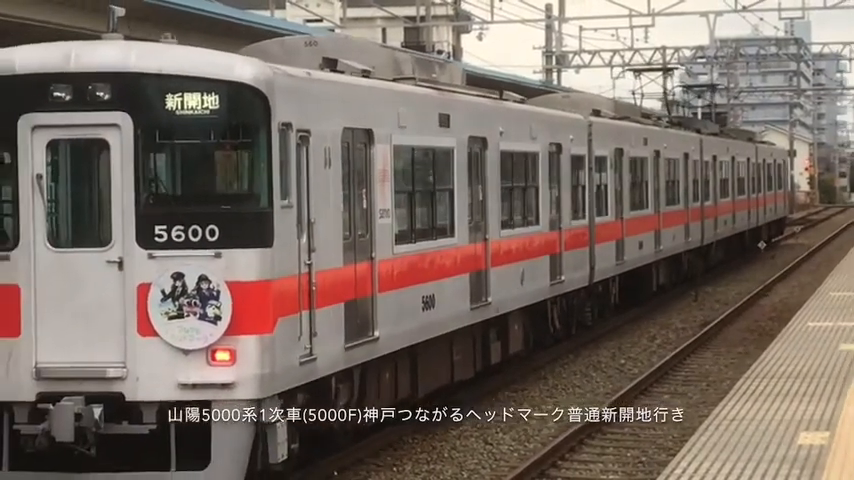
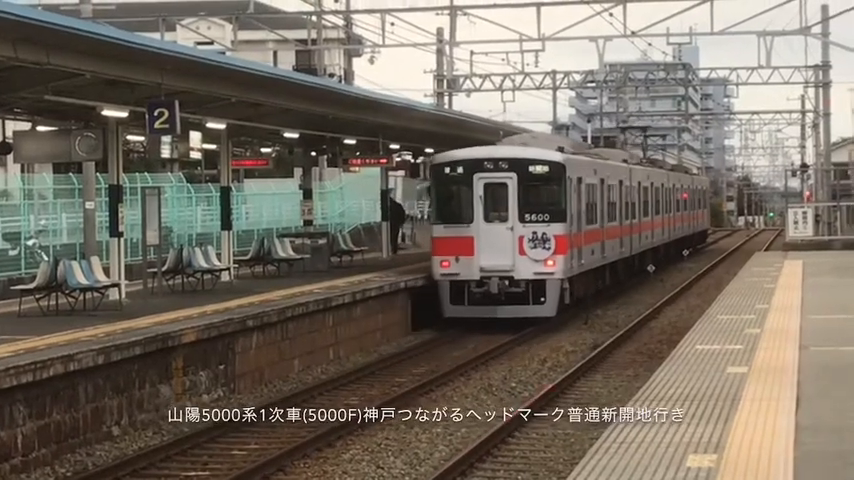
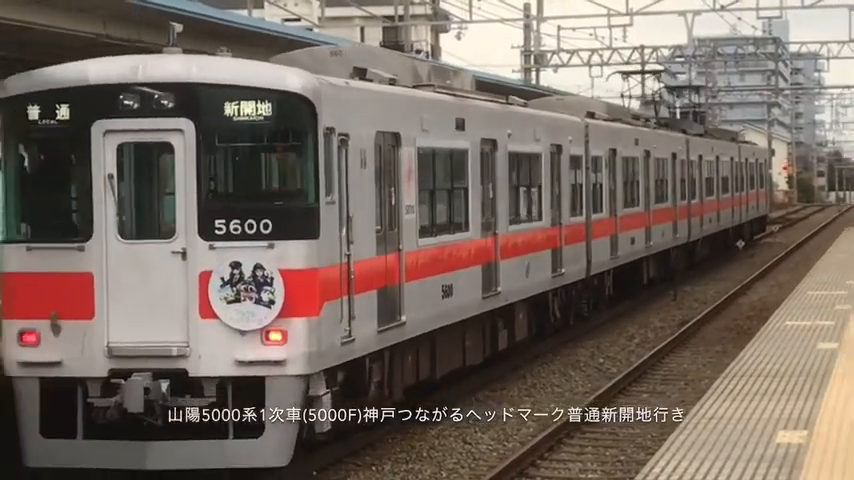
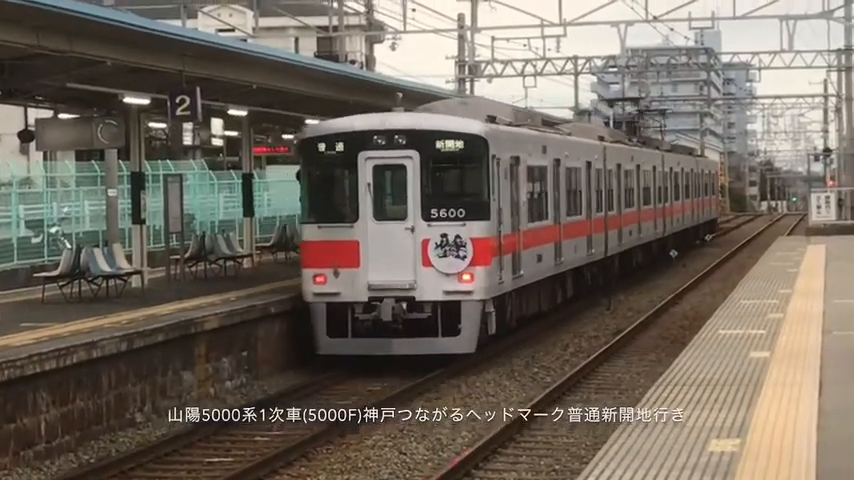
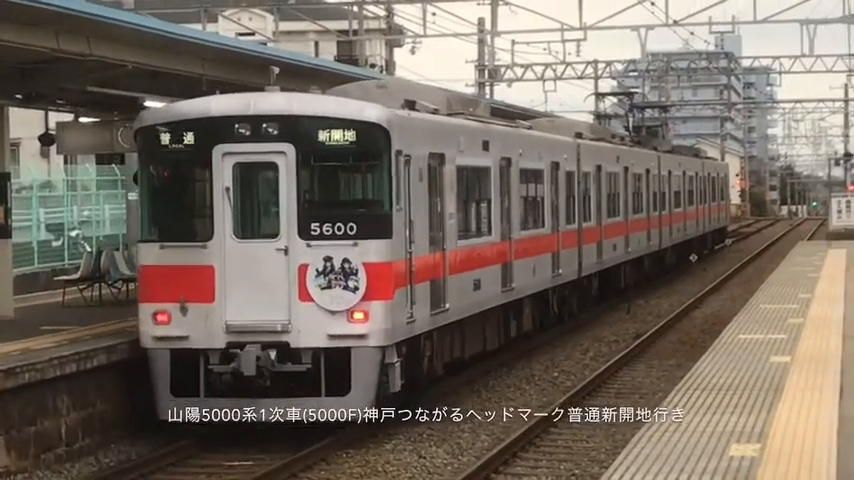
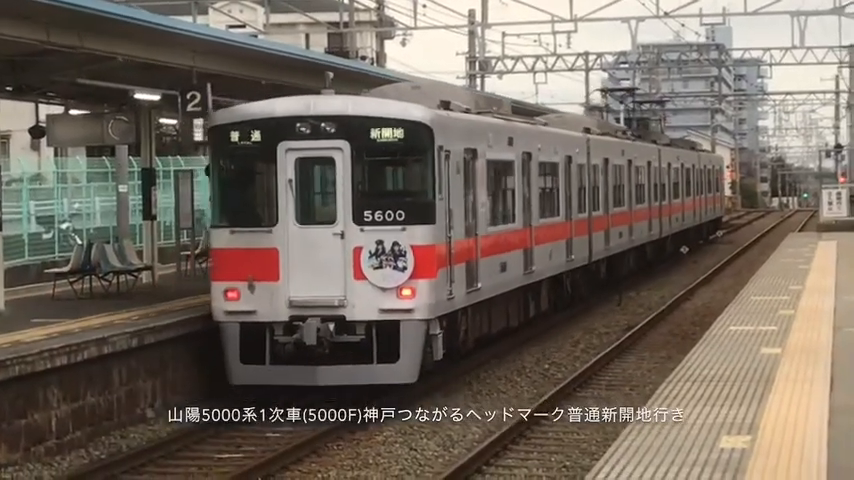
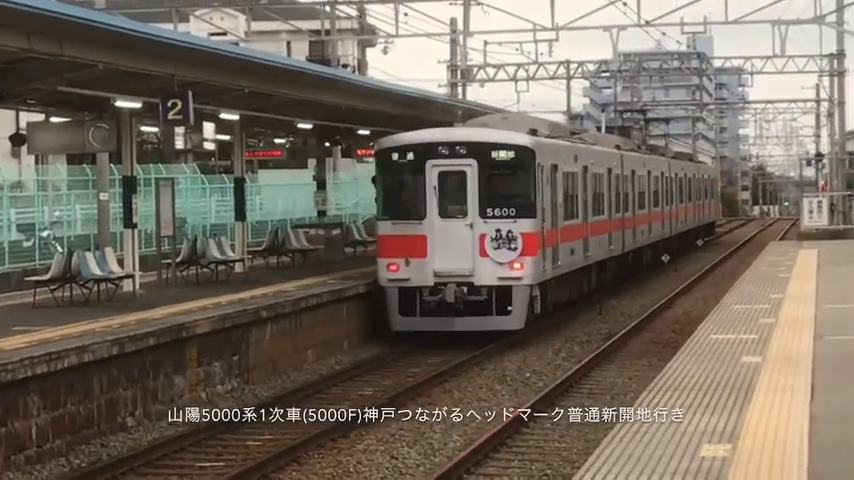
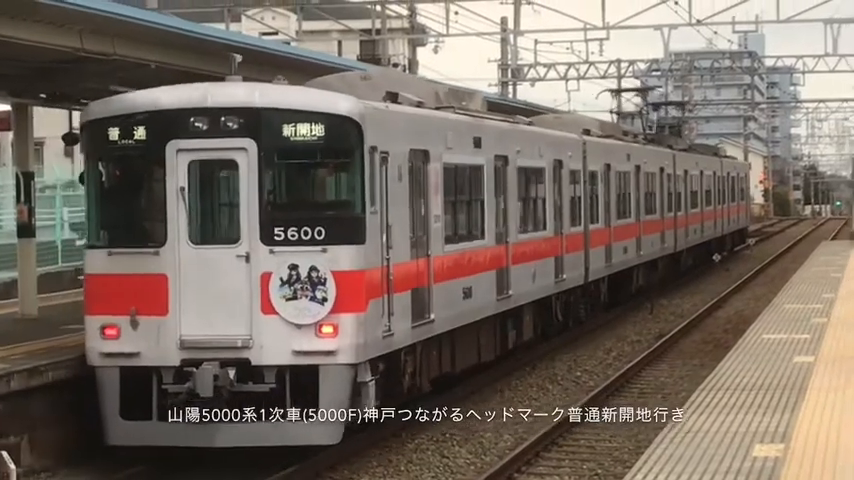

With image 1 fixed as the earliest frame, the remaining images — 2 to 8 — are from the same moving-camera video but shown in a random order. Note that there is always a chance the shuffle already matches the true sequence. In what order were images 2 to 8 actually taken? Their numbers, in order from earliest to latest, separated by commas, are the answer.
3, 8, 5, 6, 4, 7, 2
